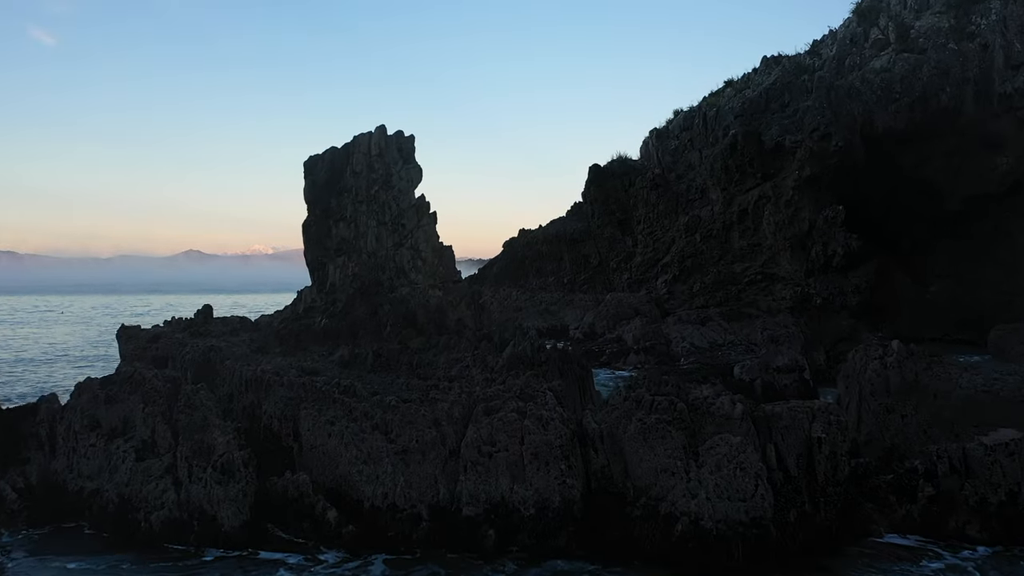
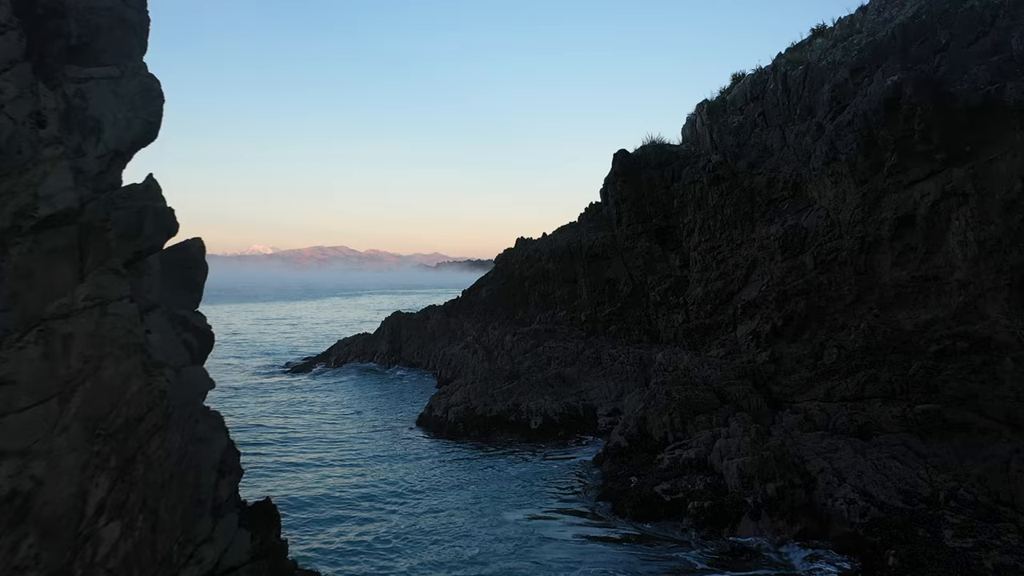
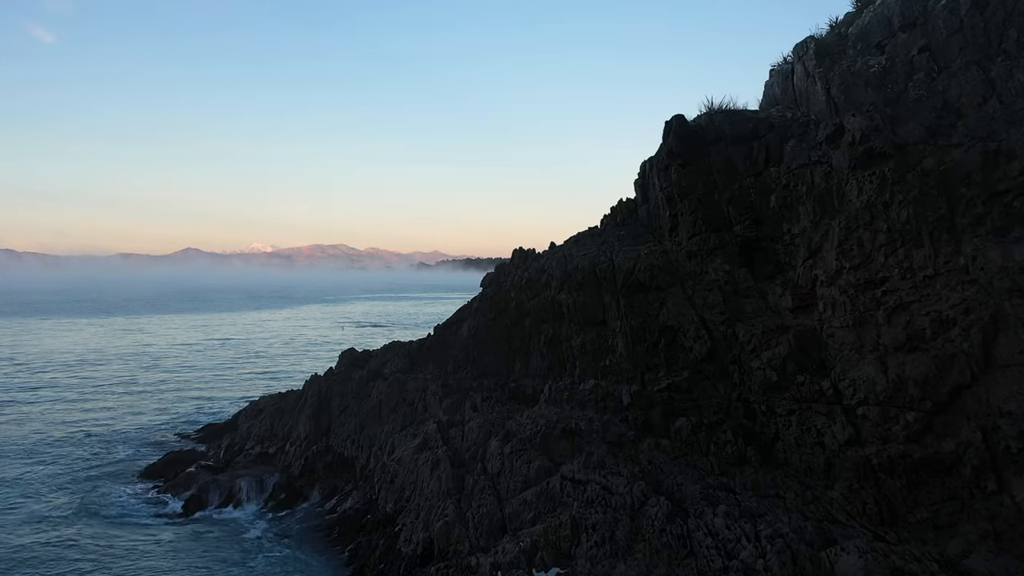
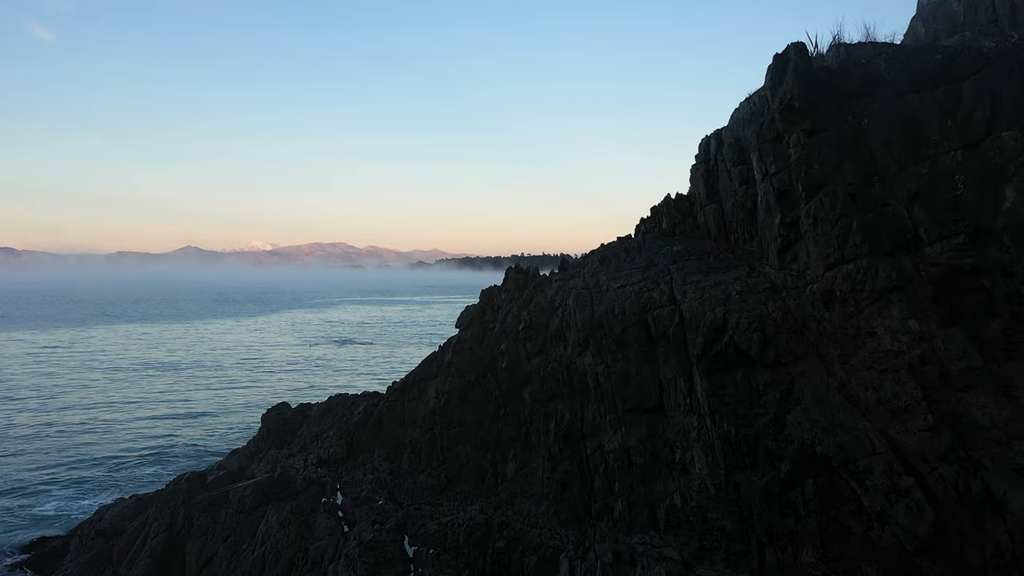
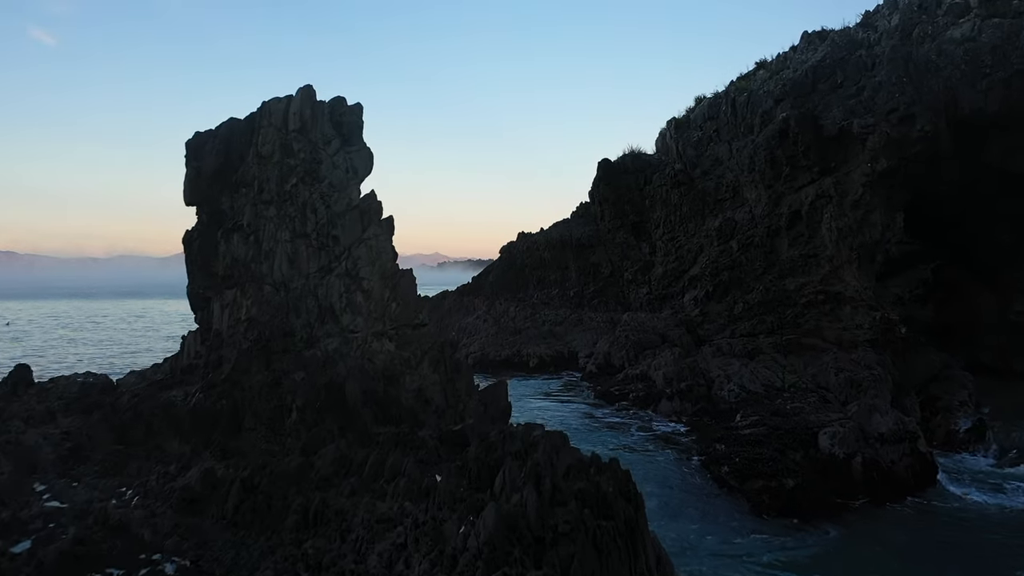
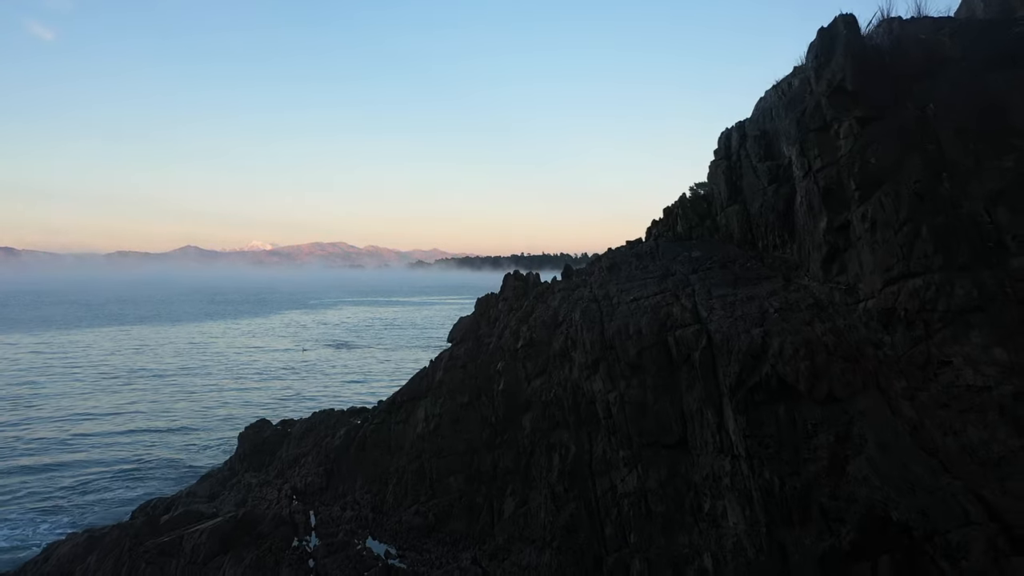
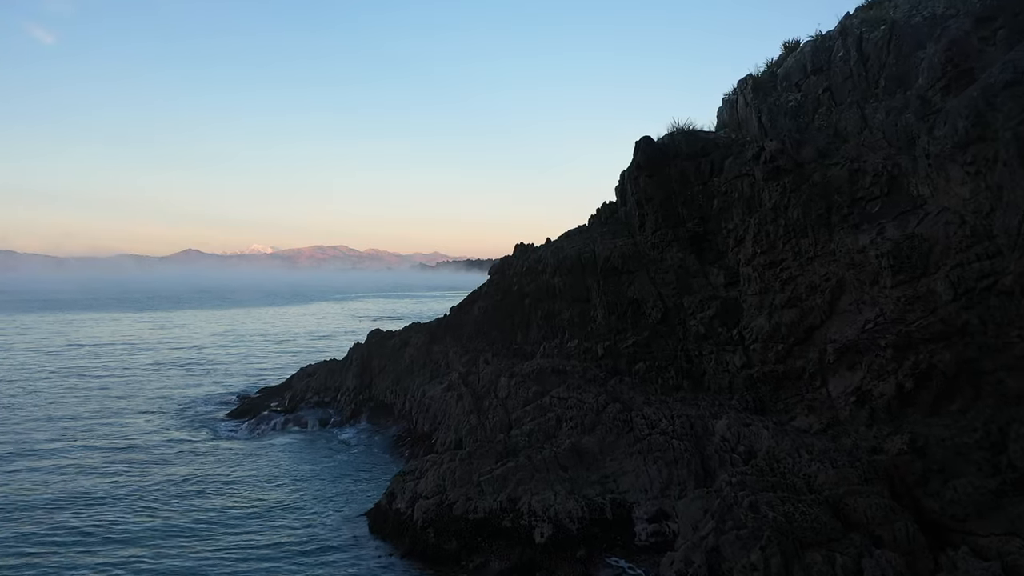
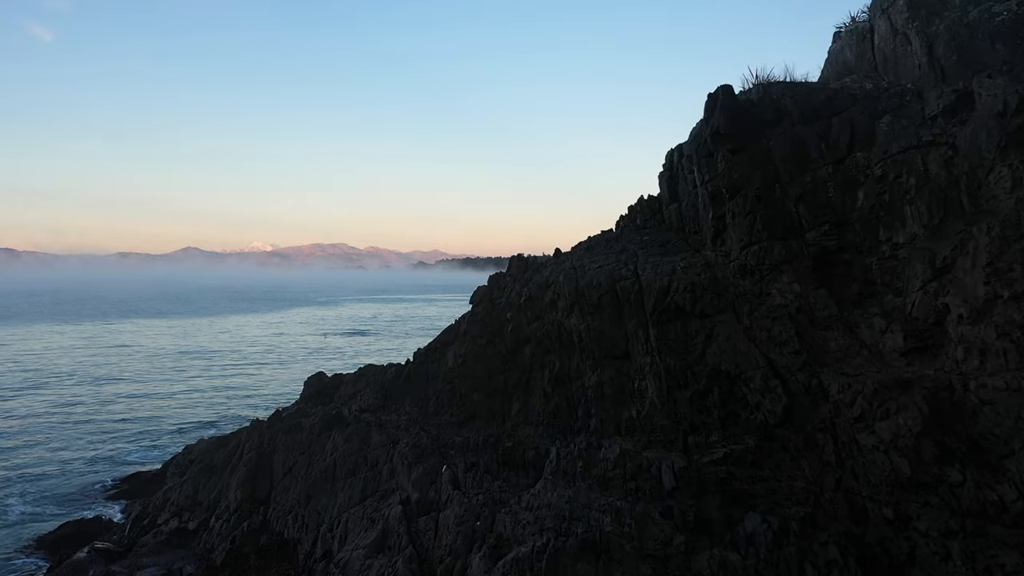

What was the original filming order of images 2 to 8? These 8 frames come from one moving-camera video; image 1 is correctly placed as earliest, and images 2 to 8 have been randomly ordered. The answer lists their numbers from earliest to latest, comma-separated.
5, 2, 7, 3, 8, 4, 6
